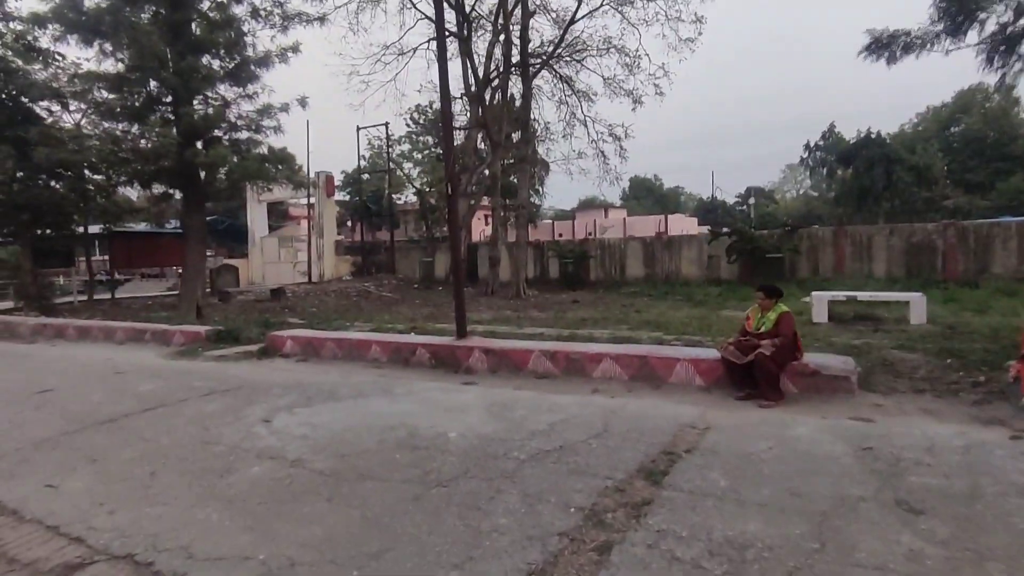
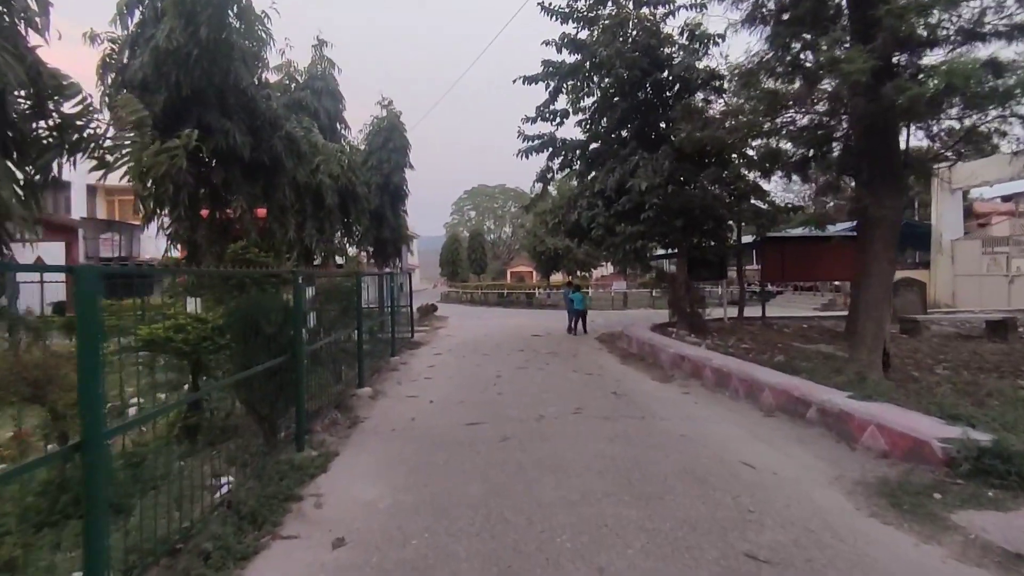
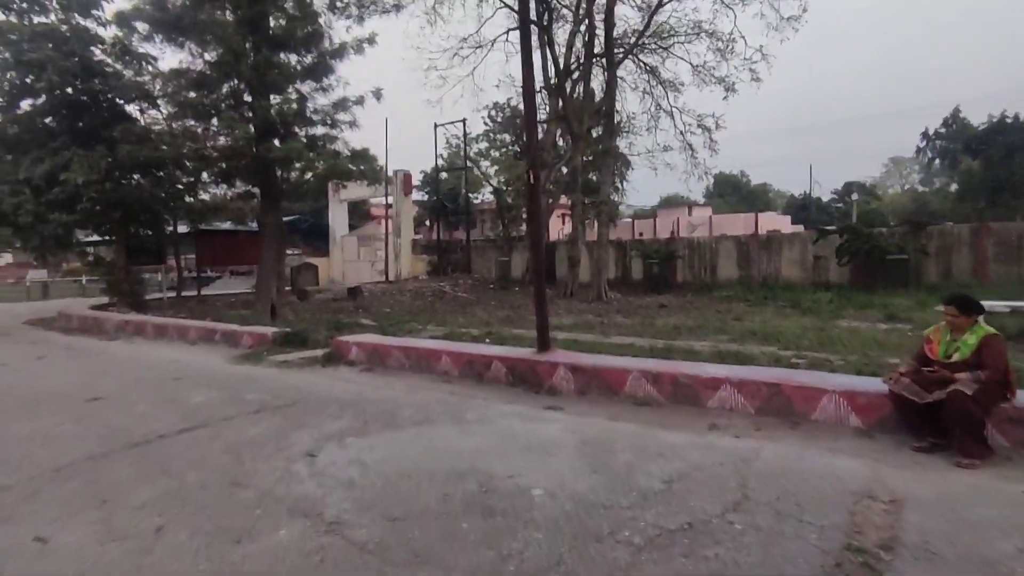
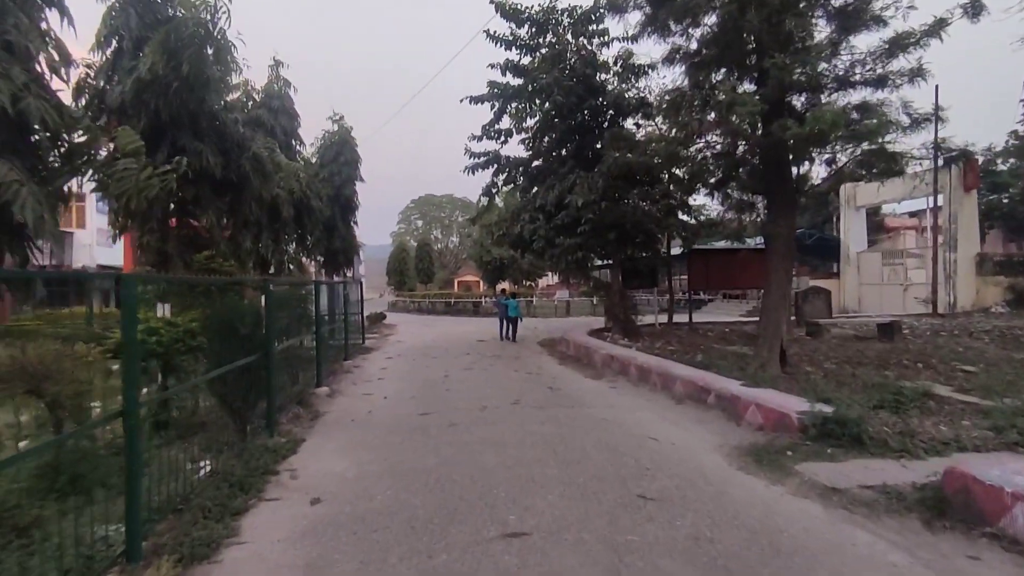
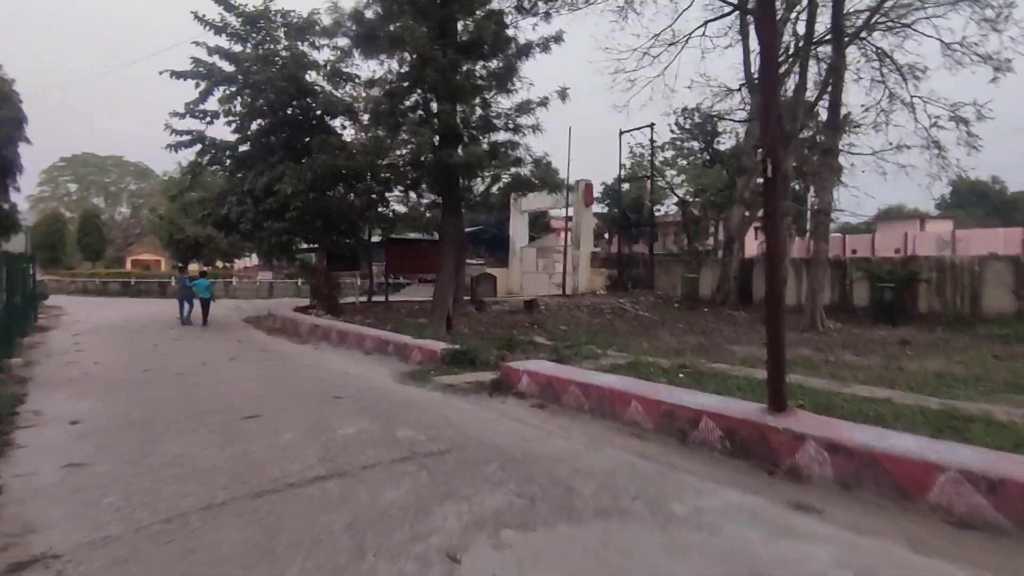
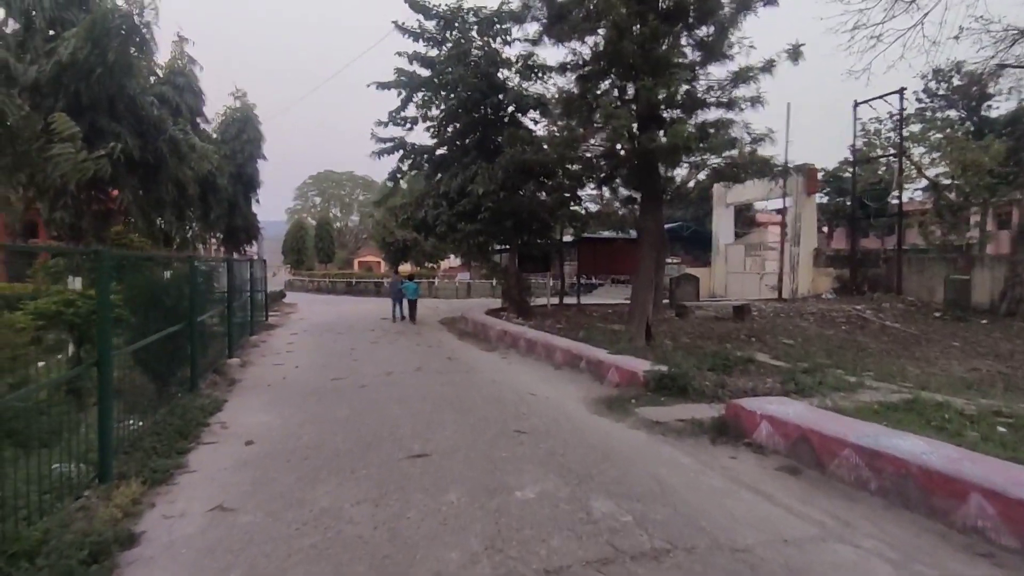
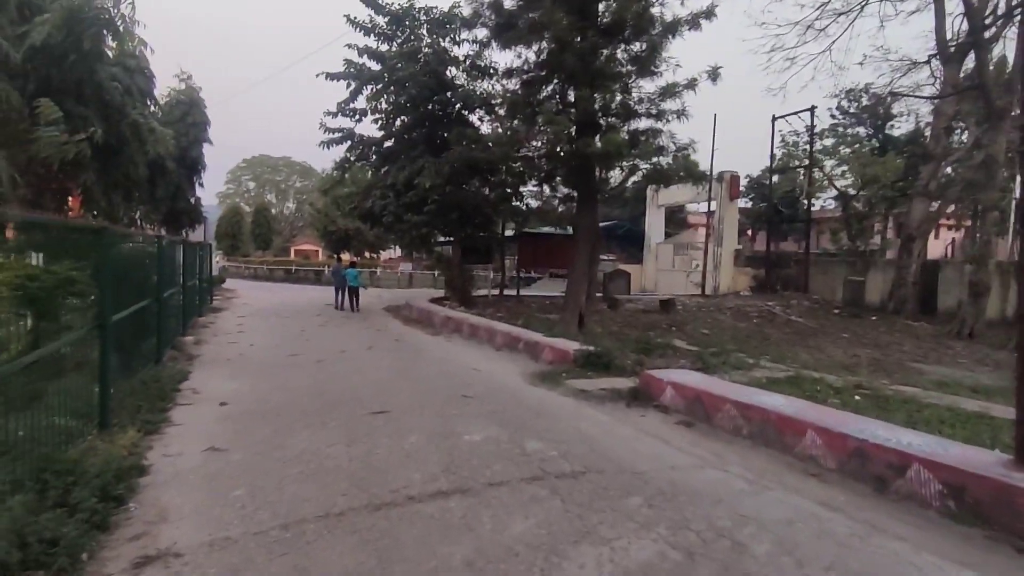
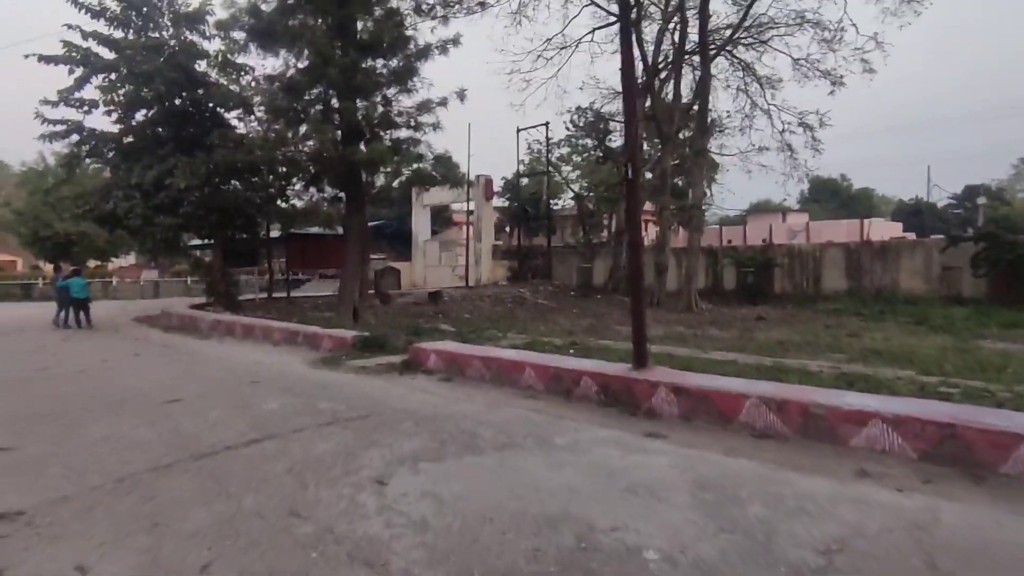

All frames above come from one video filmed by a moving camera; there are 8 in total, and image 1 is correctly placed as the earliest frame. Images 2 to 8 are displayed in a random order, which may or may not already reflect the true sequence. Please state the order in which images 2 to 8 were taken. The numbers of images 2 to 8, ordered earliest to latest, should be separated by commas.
3, 8, 5, 7, 6, 4, 2
